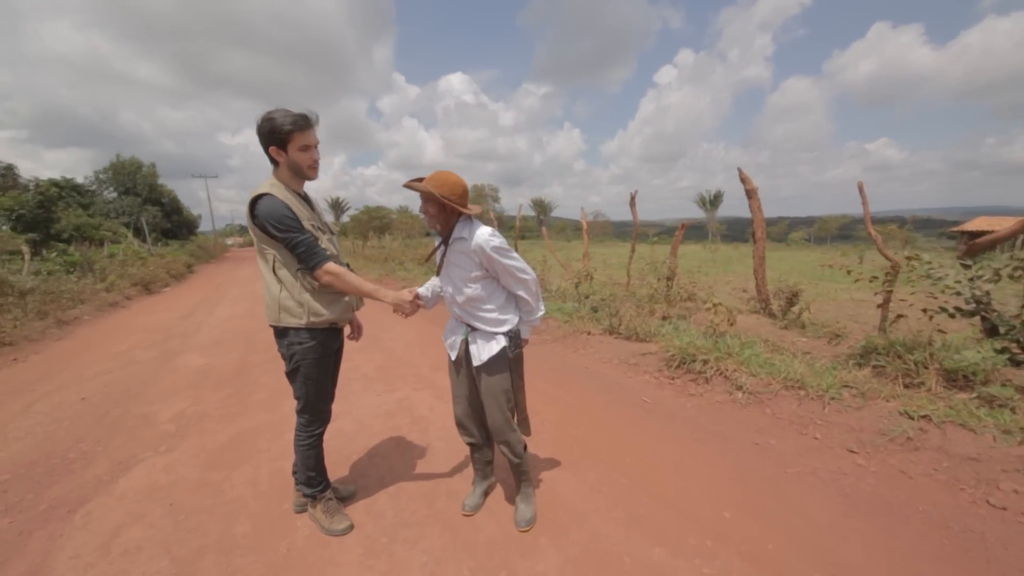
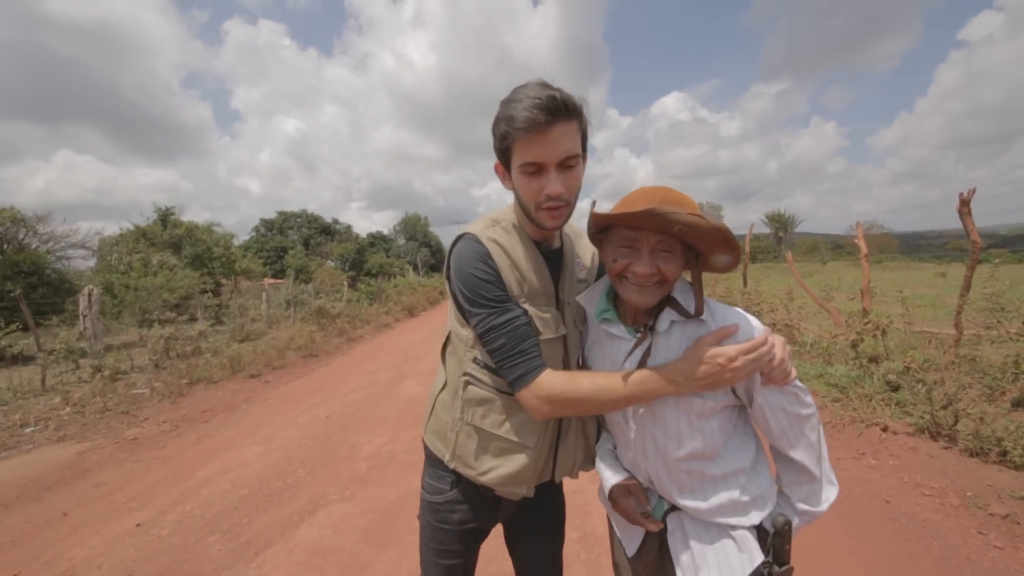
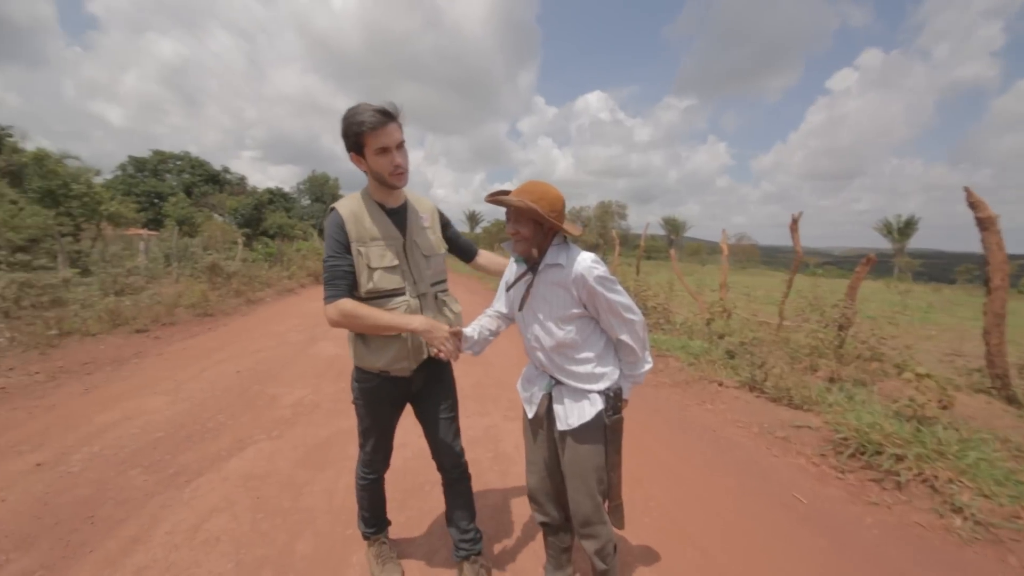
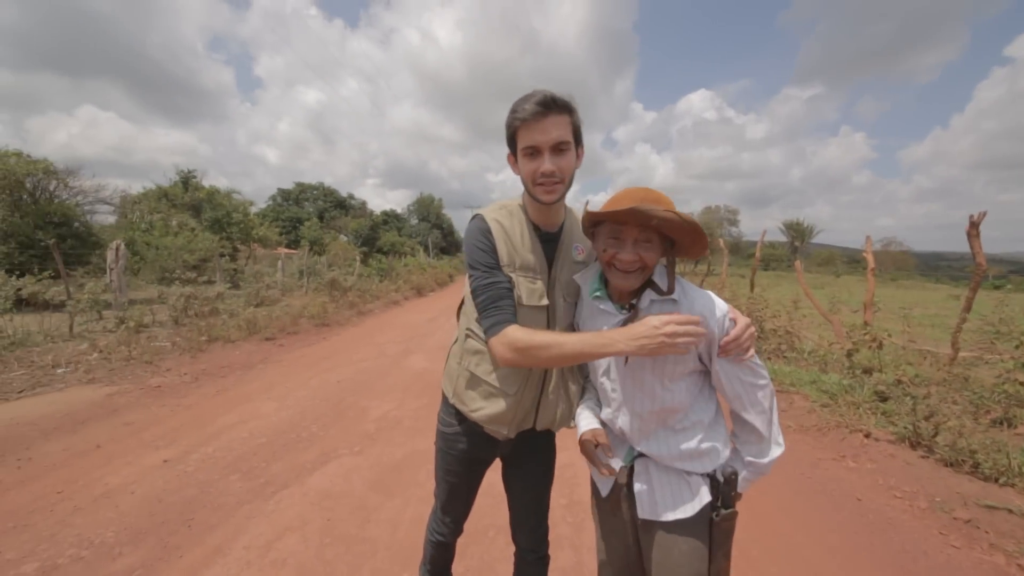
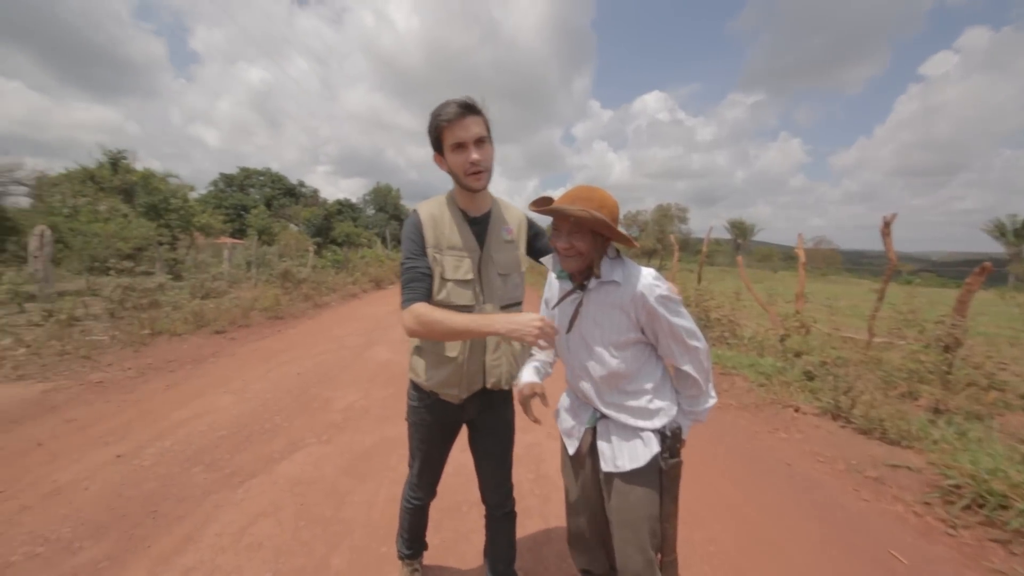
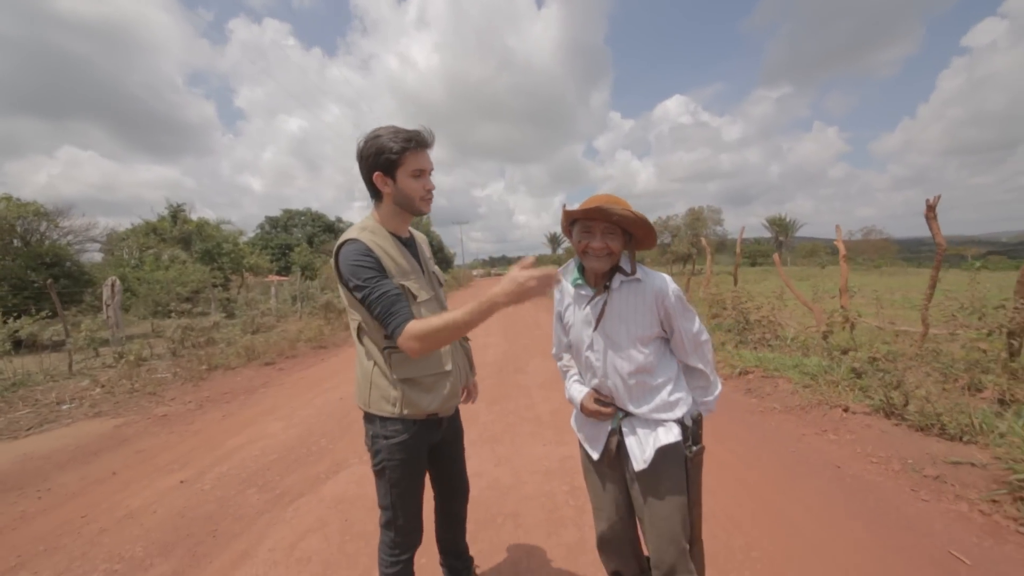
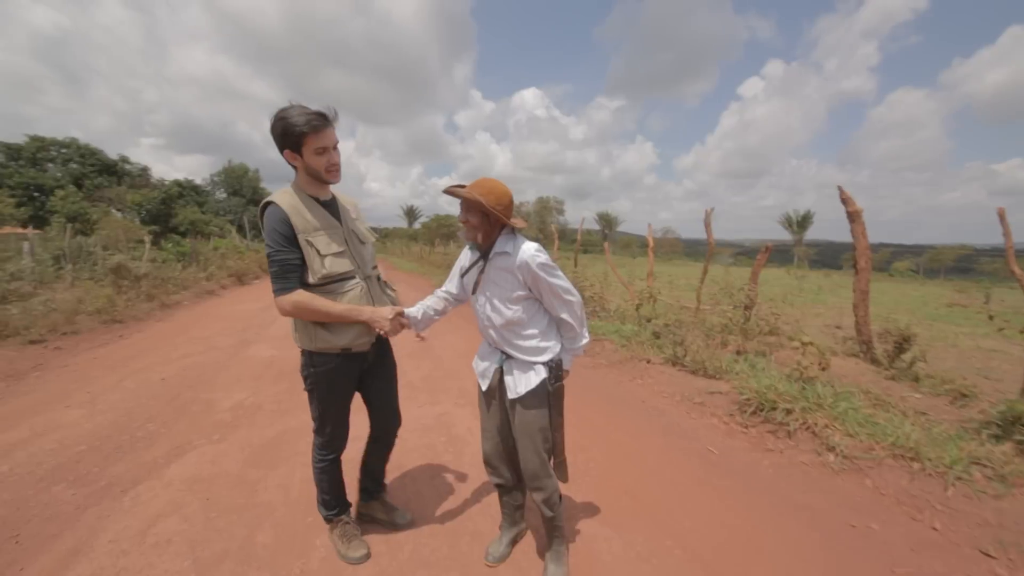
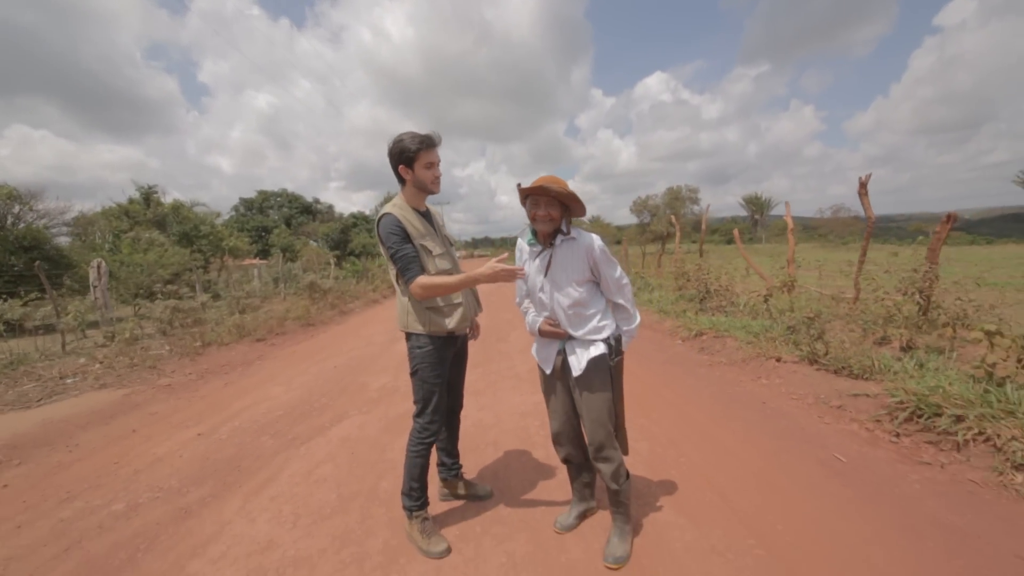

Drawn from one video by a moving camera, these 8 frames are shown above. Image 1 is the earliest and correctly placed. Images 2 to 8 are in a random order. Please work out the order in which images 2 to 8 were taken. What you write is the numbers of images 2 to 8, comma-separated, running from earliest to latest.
7, 3, 5, 4, 2, 6, 8
